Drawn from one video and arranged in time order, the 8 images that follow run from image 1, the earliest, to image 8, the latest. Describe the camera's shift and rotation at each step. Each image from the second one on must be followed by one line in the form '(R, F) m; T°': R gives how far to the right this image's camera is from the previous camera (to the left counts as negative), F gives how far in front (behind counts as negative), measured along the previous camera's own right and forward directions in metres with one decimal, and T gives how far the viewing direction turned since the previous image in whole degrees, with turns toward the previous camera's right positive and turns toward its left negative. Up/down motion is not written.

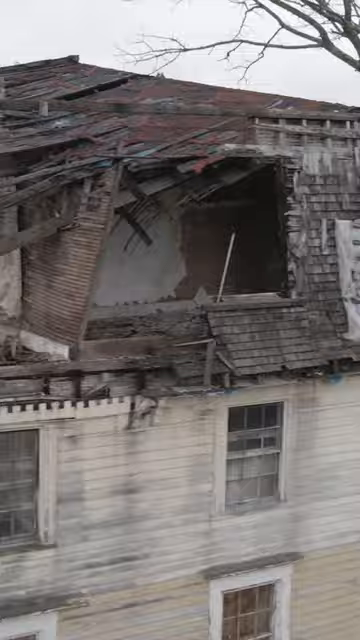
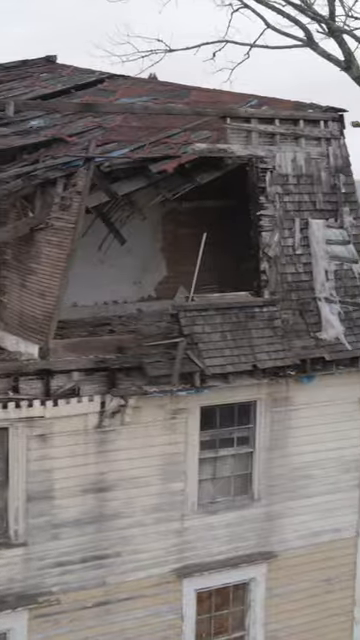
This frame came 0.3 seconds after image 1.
(+0.3, 0.0) m; 0°
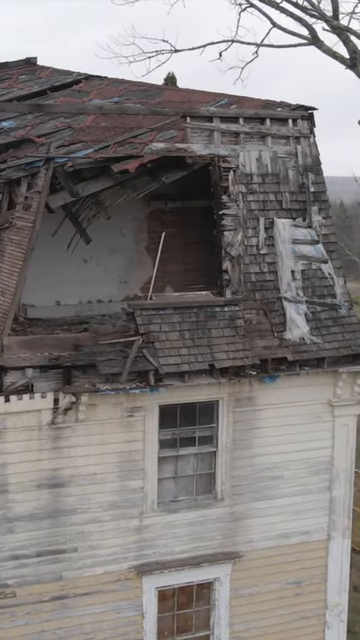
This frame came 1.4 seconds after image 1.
(+1.1, 0.0) m; -4°
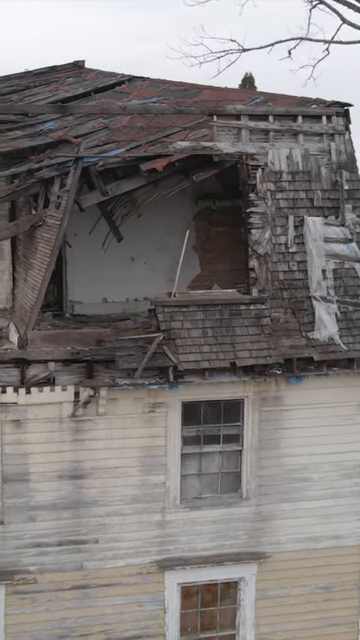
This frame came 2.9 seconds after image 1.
(+1.0, 0.0) m; -8°
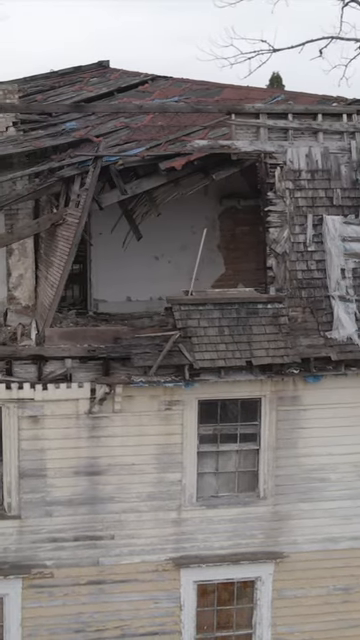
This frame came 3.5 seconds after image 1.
(+0.3, 0.0) m; -3°
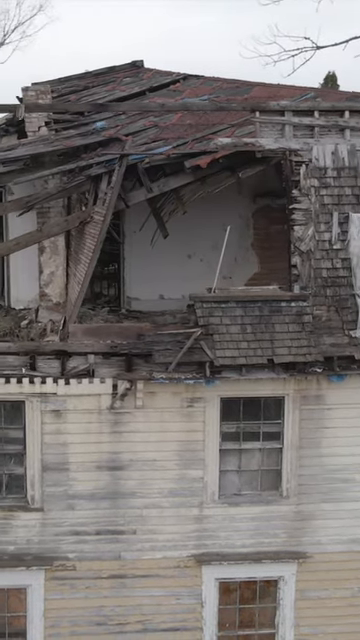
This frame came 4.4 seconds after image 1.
(+0.4, 0.0) m; -4°
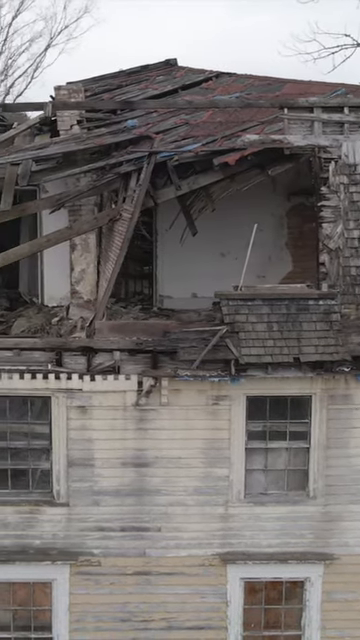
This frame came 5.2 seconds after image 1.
(+0.3, 0.0) m; -3°
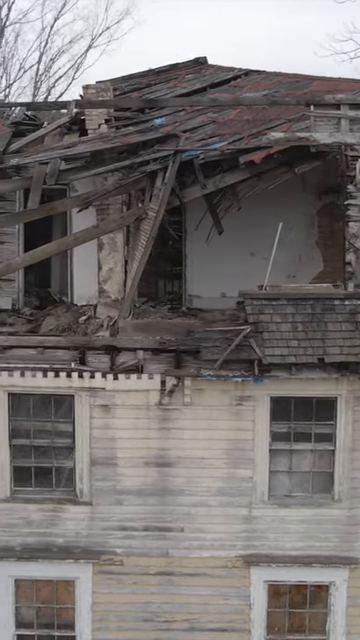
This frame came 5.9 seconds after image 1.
(+0.2, +0.1) m; -3°
